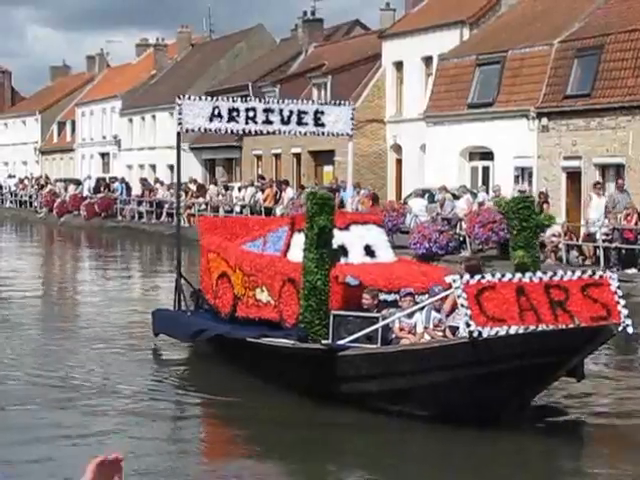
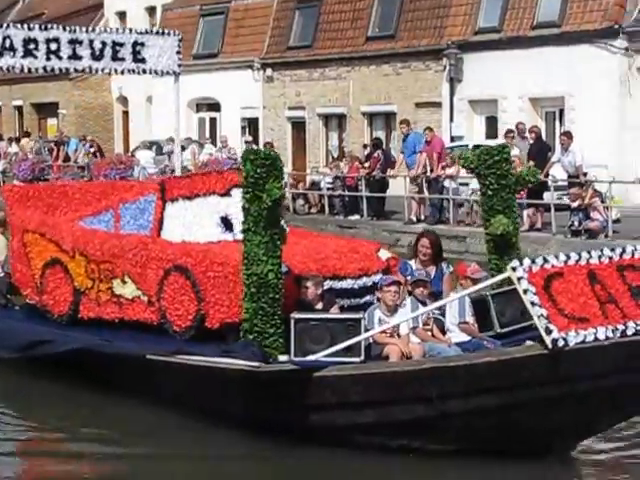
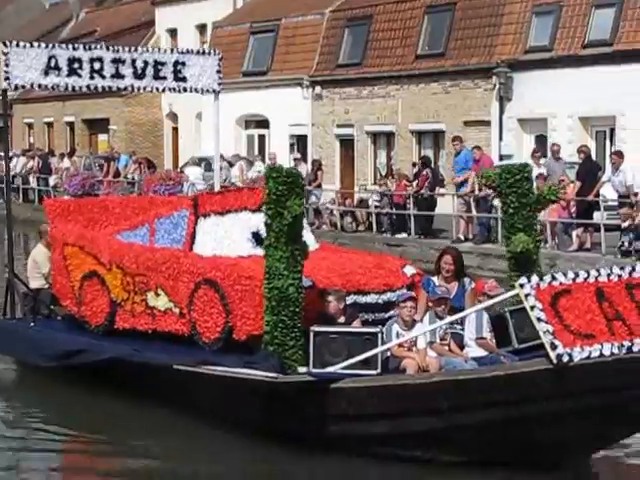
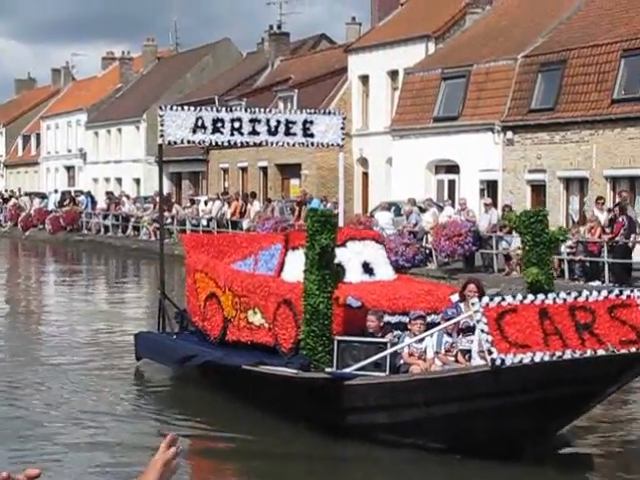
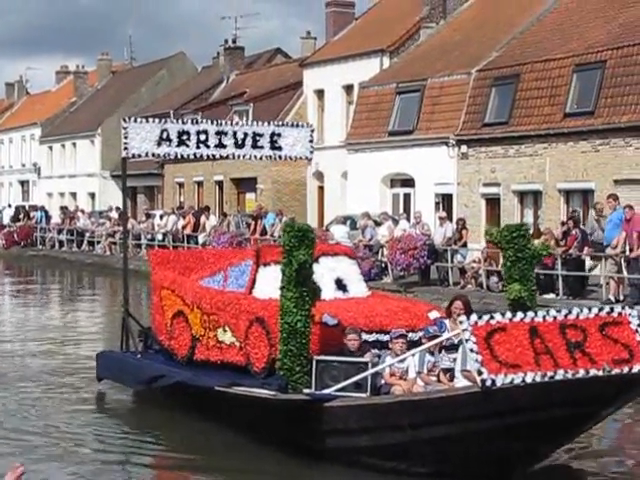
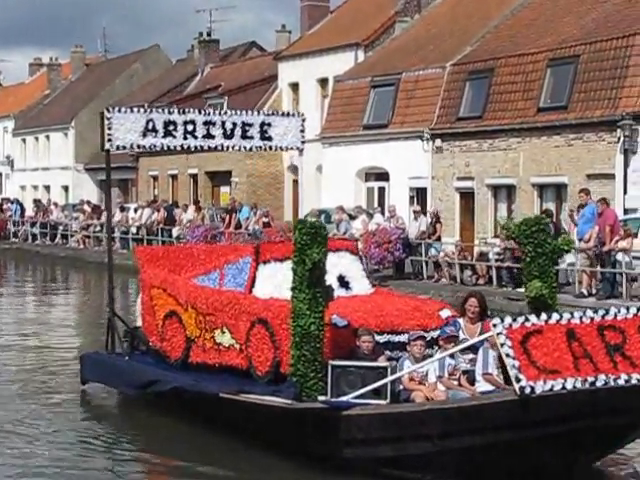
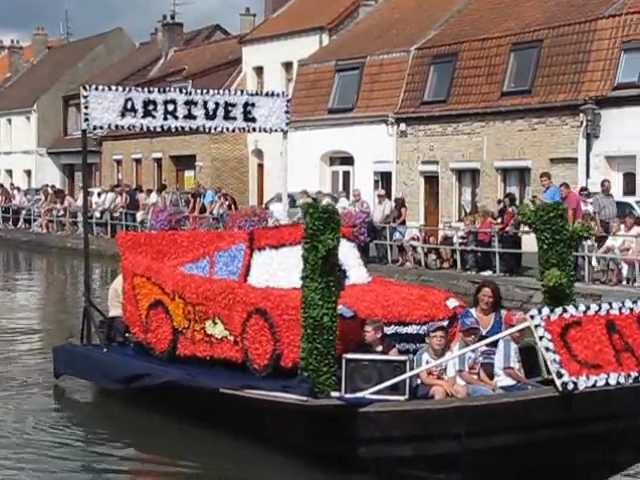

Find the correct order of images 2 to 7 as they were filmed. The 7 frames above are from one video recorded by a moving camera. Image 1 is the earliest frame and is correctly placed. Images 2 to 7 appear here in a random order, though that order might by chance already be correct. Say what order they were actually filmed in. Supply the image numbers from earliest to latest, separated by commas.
4, 5, 6, 7, 3, 2
